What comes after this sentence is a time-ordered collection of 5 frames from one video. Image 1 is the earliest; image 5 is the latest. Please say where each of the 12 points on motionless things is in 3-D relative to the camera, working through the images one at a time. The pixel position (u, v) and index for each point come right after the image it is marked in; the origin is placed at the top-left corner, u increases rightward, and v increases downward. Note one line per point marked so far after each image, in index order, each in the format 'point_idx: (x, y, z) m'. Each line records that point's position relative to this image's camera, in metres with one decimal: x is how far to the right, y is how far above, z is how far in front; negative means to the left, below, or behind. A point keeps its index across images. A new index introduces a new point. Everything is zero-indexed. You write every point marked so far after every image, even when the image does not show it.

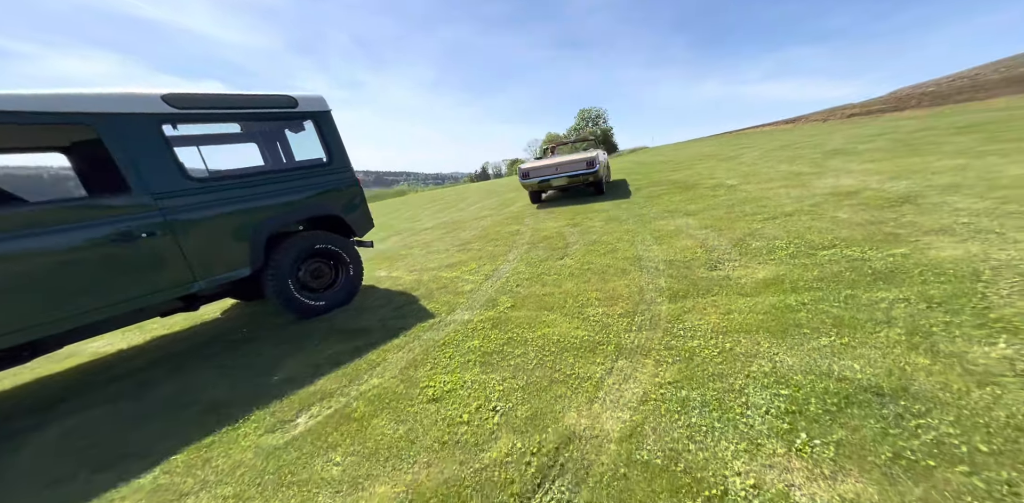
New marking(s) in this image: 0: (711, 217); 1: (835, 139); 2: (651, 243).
0: (+2.6, +0.5, +4.5) m
1: (+9.3, +3.4, +9.7) m
2: (+1.5, +0.1, +3.7) m
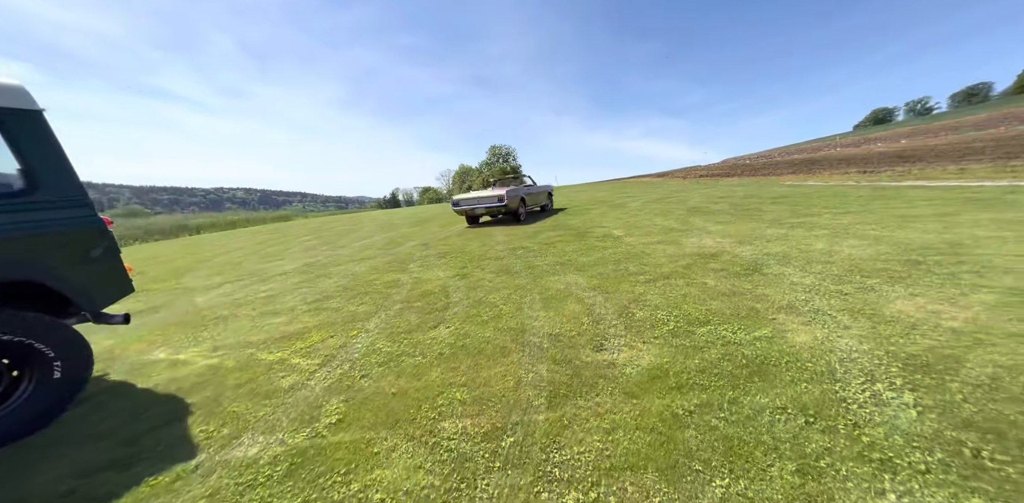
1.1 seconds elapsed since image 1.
0: (+1.1, -0.3, +4.5) m
1: (+6.2, +1.9, +11.4) m
2: (+0.3, -0.6, +3.3) m
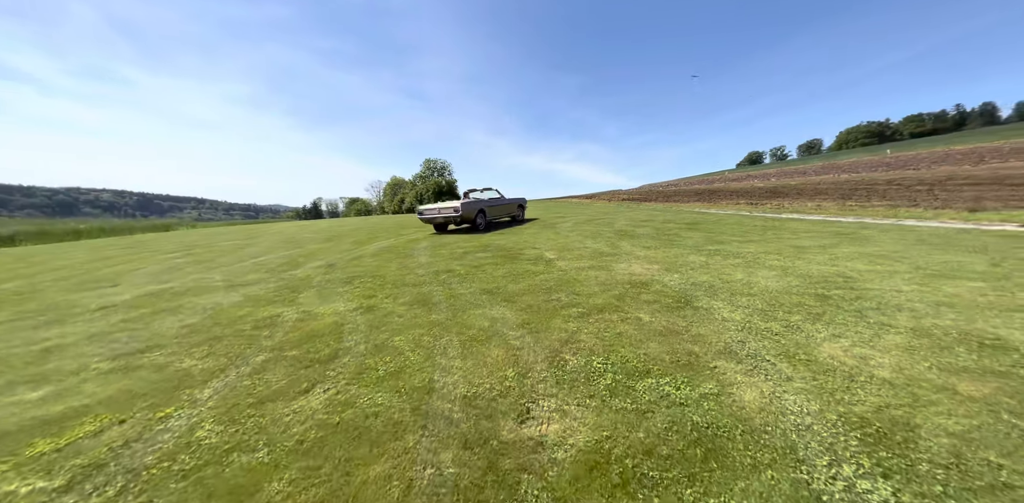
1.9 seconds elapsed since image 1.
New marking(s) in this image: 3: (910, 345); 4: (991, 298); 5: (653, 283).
0: (+0.2, -0.7, +4.0) m
1: (+3.9, +1.1, +11.9) m
2: (-0.5, -0.8, +2.7) m
3: (+3.0, -0.7, +2.5) m
4: (+4.9, -0.5, +3.4) m
5: (+2.1, -0.5, +4.9) m
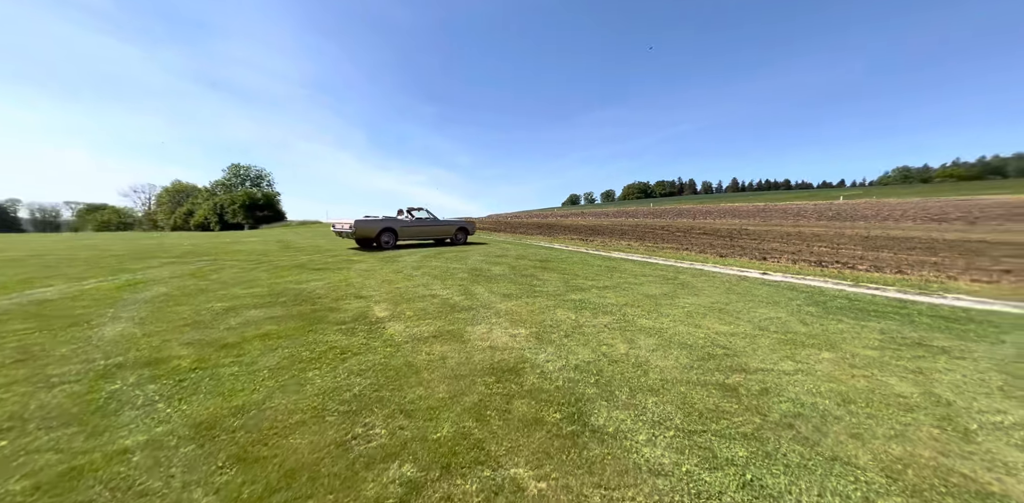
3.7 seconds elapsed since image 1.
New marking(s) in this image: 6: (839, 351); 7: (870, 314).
0: (-1.2, -1.2, +1.8) m
1: (-1.0, -0.1, +10.6) m
2: (-1.3, -1.3, +0.3) m
3: (+2.0, -1.3, +1.6) m
4: (+3.3, -1.2, +3.1) m
5: (+0.1, -1.2, +3.4) m
6: (+3.9, -1.2, +4.0) m
7: (+6.5, -1.1, +6.1) m
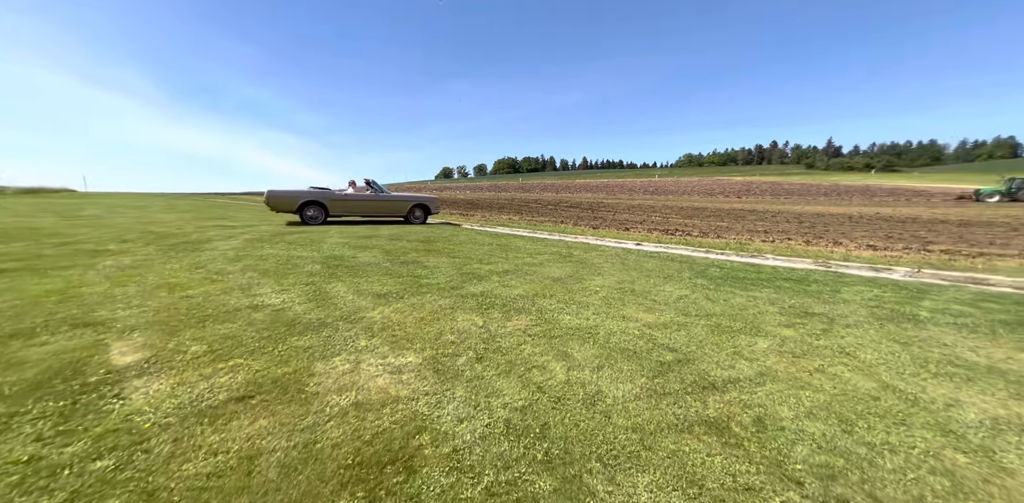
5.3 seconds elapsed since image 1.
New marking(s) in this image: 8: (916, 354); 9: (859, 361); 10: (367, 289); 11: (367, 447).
0: (-1.2, -1.4, -0.1) m
1: (-4.1, +0.3, +8.1) m
2: (-0.7, -1.5, -1.5) m
3: (+1.9, -1.3, +0.8) m
4: (+2.6, -1.1, +2.7) m
5: (-0.5, -1.2, +1.8) m
6: (+2.8, -0.9, +3.7) m
7: (+4.6, -0.6, +6.6) m
8: (+4.0, -1.0, +3.4) m
9: (+3.3, -1.0, +3.2) m
10: (-2.1, -0.6, +4.8) m
11: (-0.9, -1.1, +2.0) m
